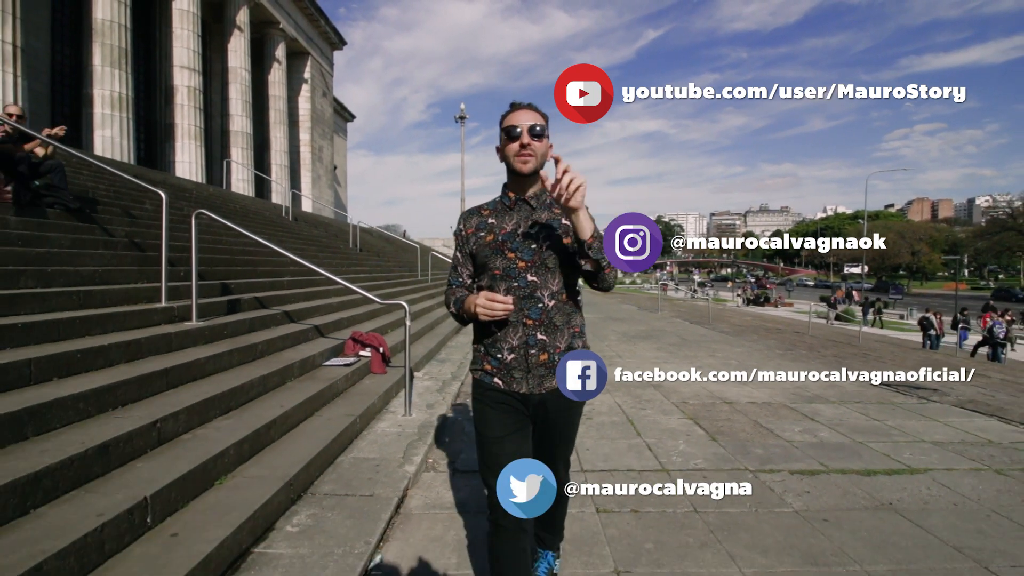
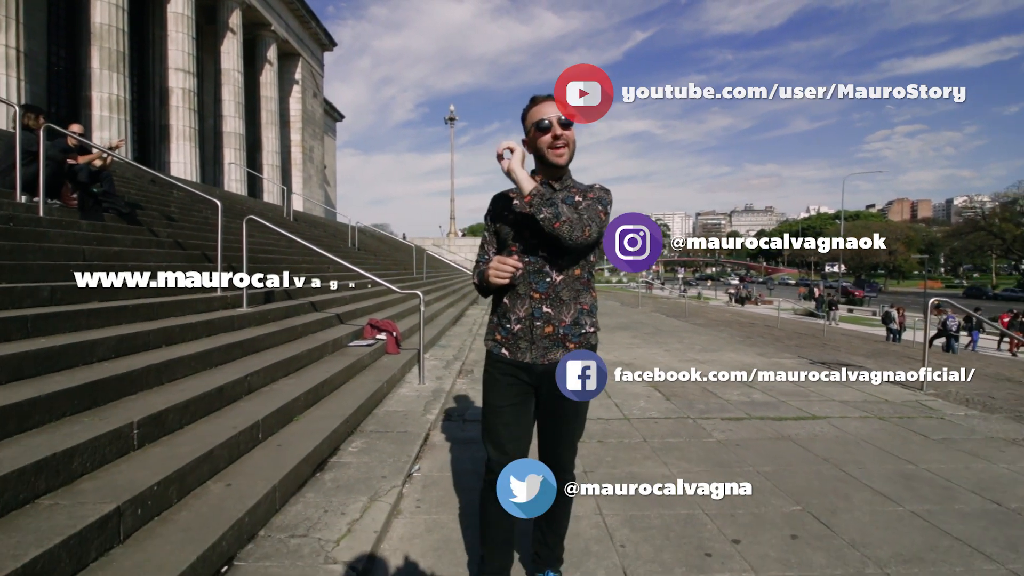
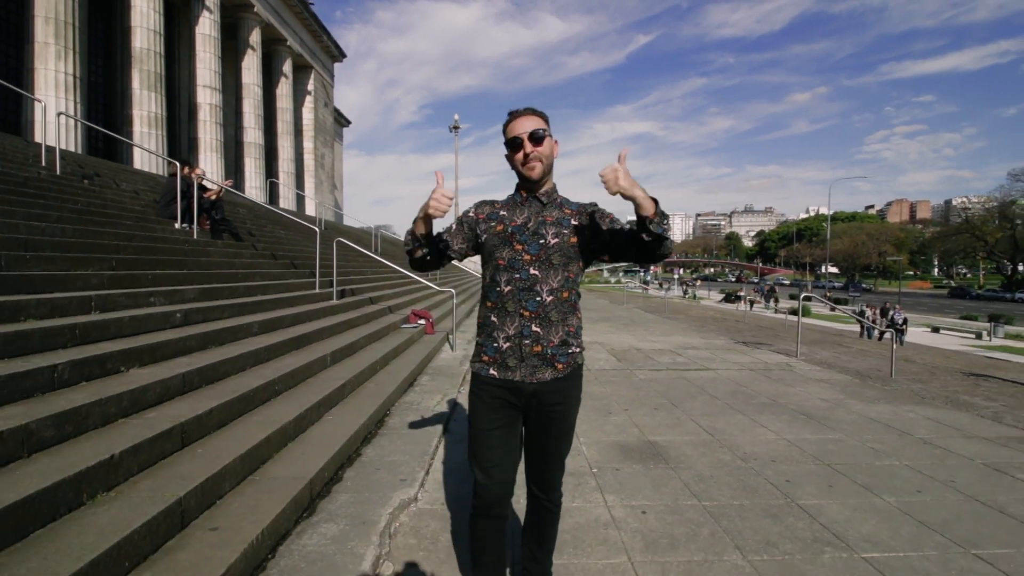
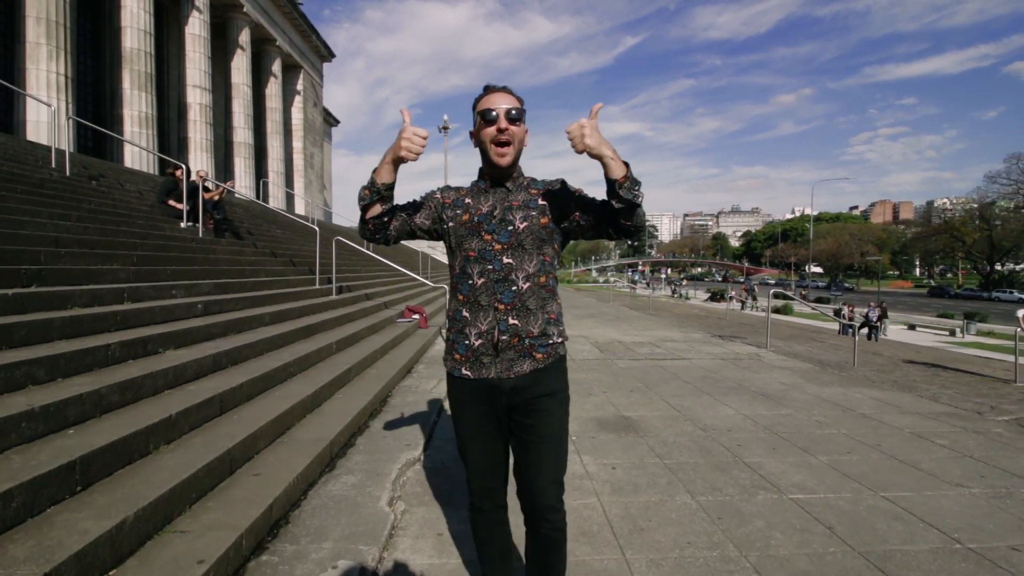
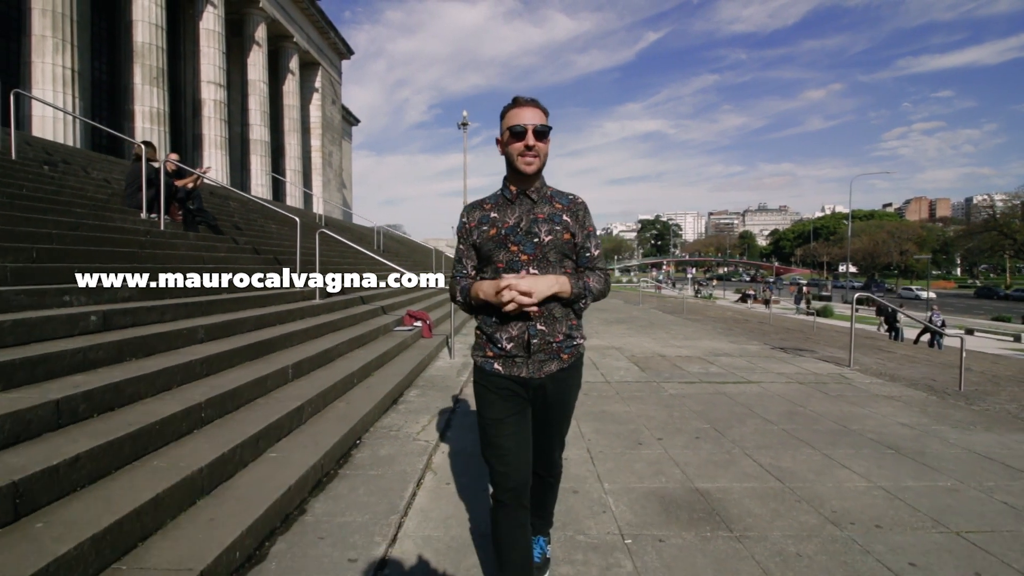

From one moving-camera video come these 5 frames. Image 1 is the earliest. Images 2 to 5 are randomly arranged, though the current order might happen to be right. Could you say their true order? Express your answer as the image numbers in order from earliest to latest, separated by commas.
2, 5, 3, 4
